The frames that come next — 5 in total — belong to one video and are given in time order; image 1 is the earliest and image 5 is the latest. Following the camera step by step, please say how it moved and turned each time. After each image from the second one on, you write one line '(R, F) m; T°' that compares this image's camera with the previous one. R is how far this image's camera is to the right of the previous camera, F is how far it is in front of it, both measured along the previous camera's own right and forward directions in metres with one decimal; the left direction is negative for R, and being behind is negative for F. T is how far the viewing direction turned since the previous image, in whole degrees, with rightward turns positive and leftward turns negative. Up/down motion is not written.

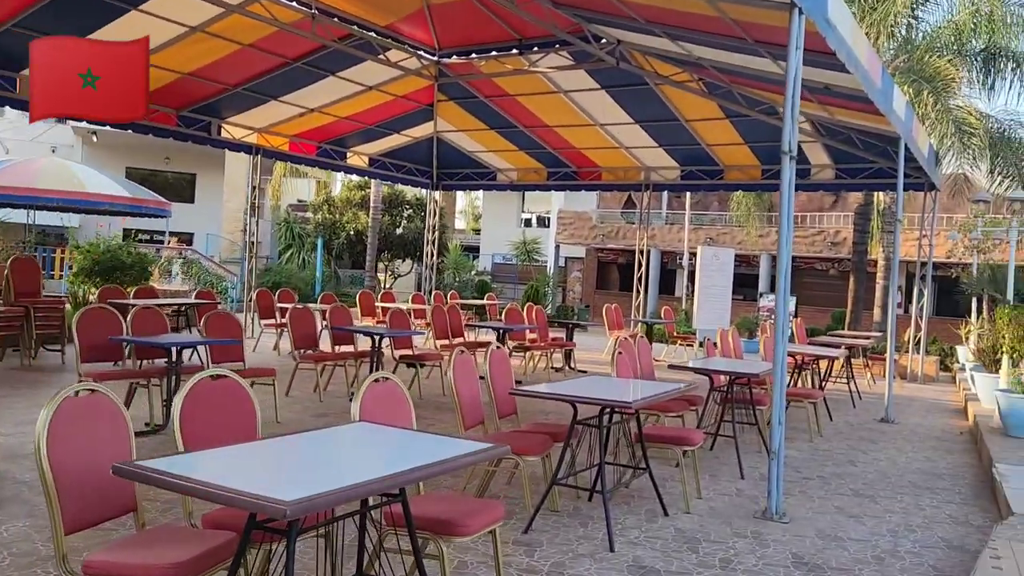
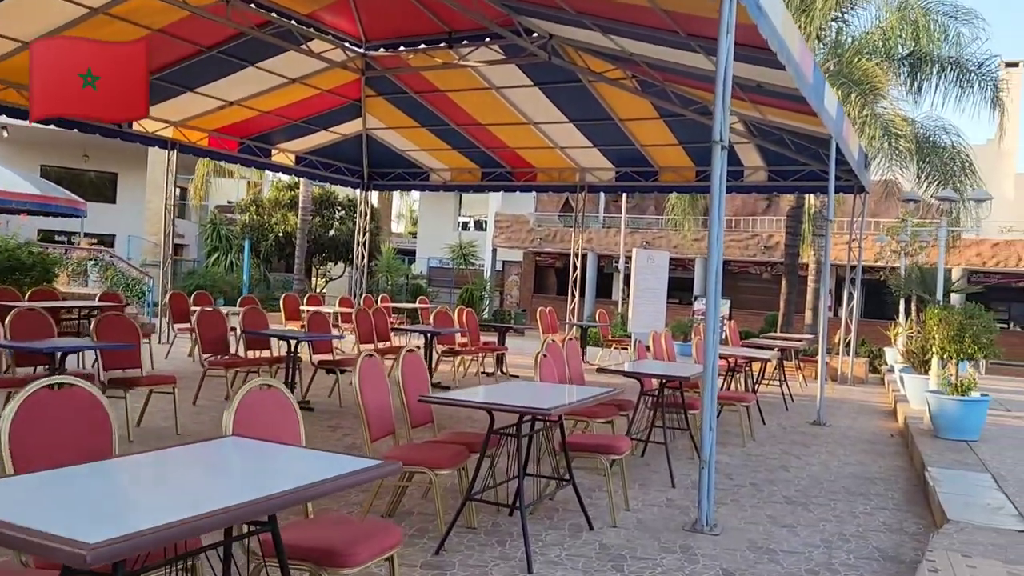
(+0.1, +0.3) m; +4°
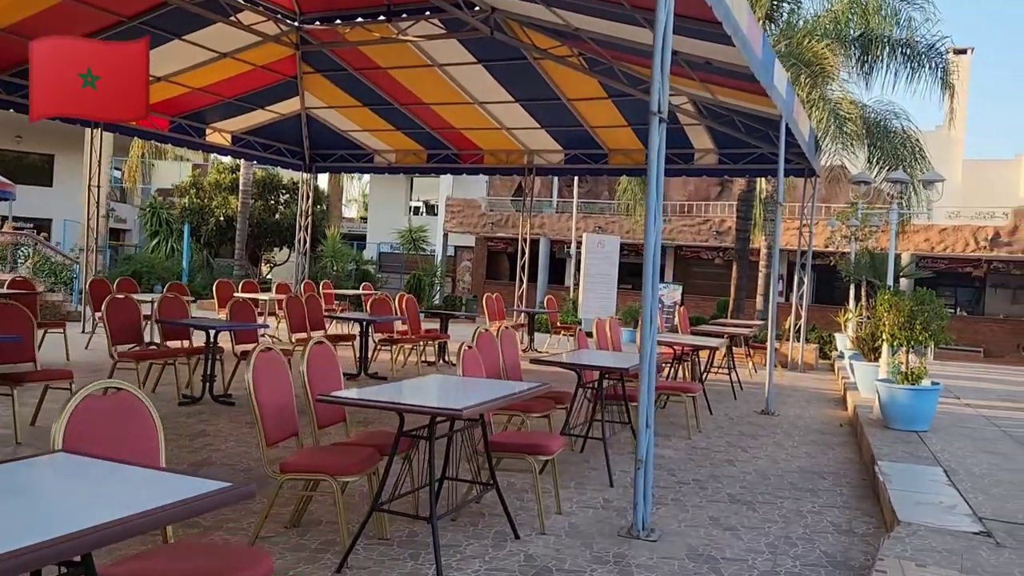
(+0.2, +0.4) m; +3°
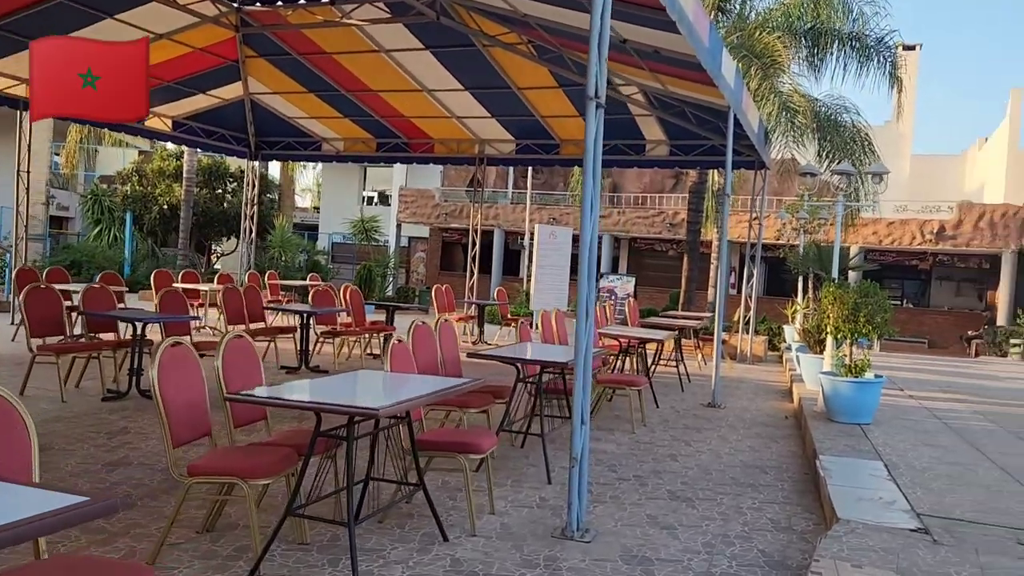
(+0.1, +0.2) m; +3°
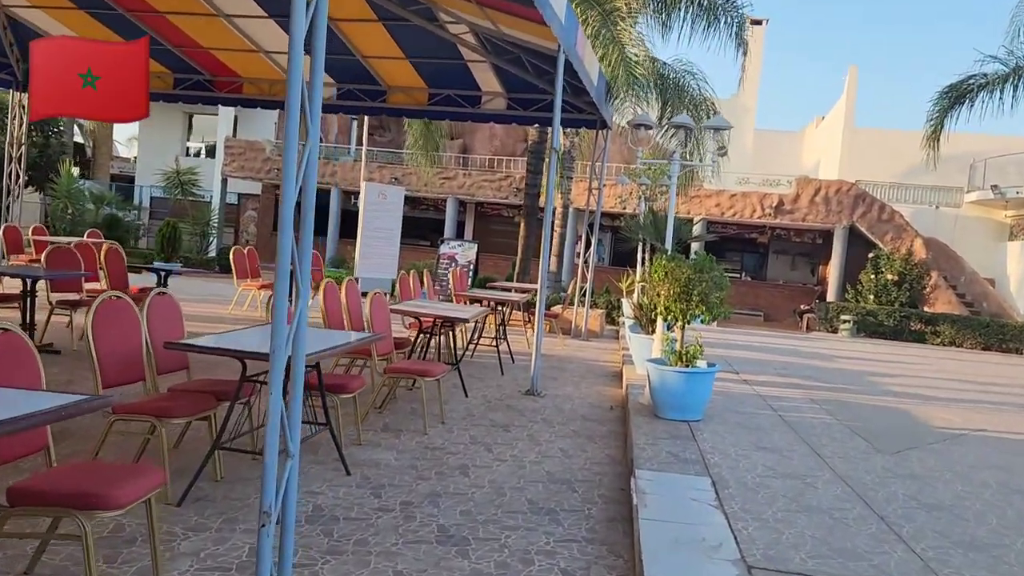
(+0.5, +1.1) m; +10°
